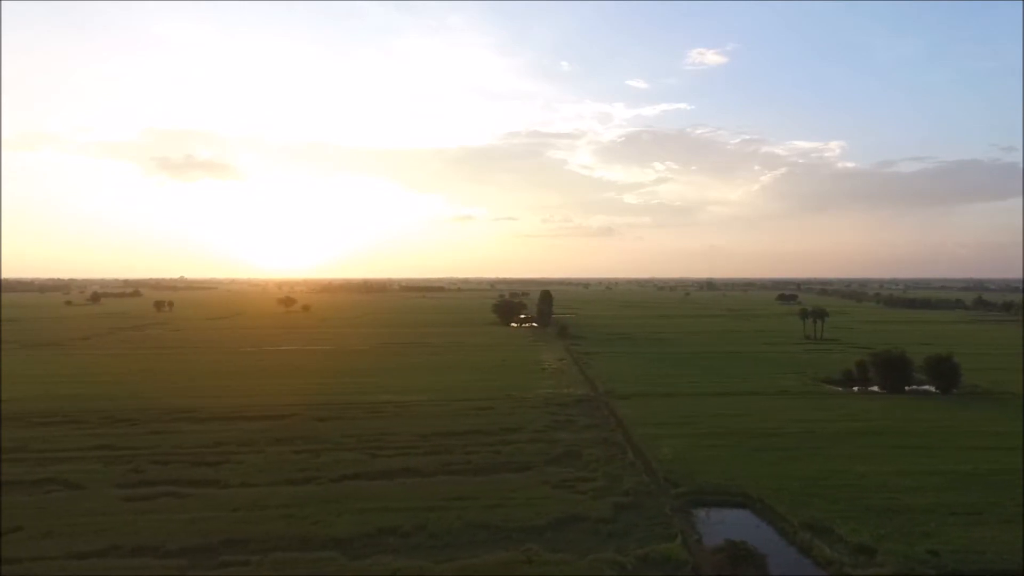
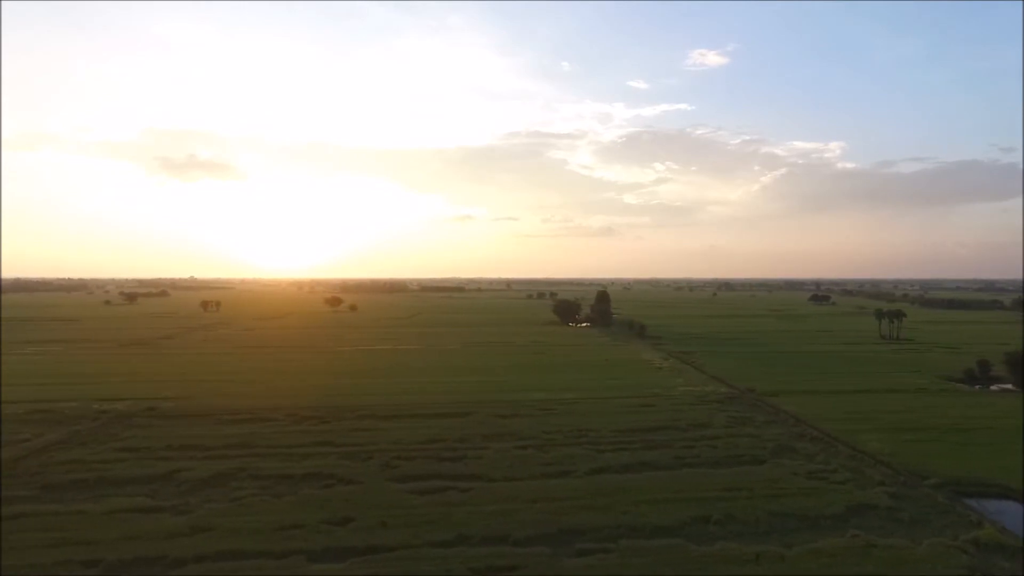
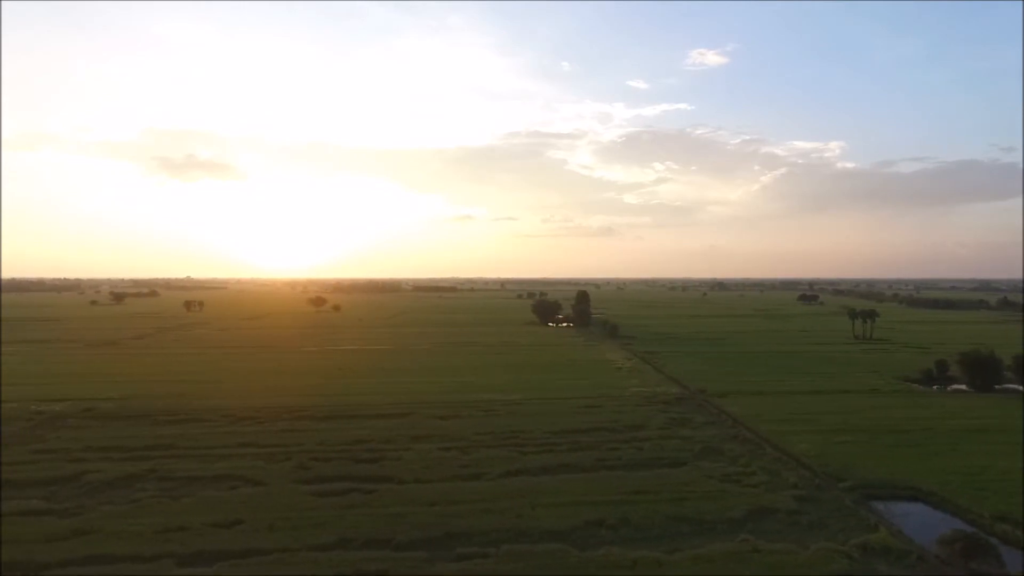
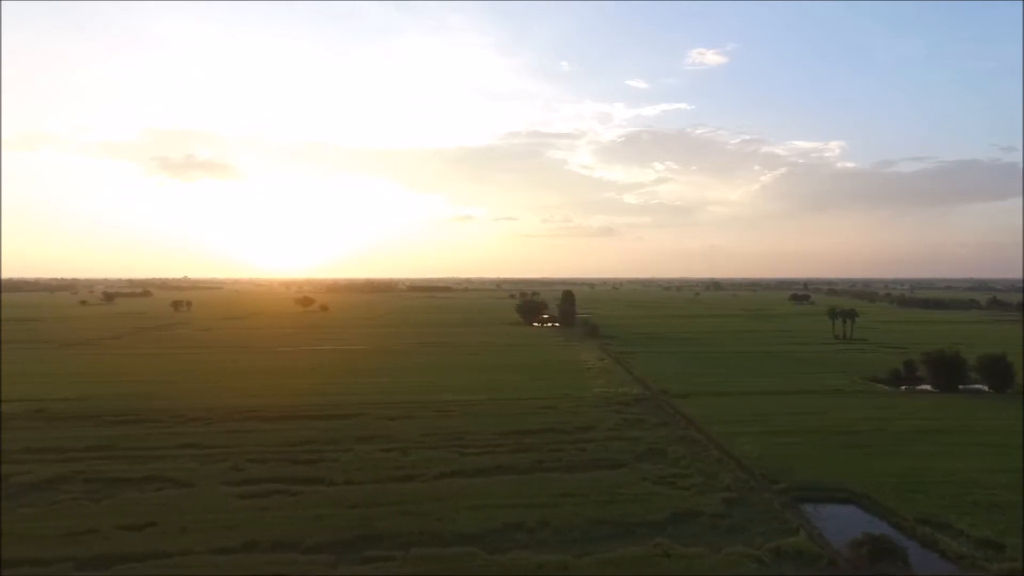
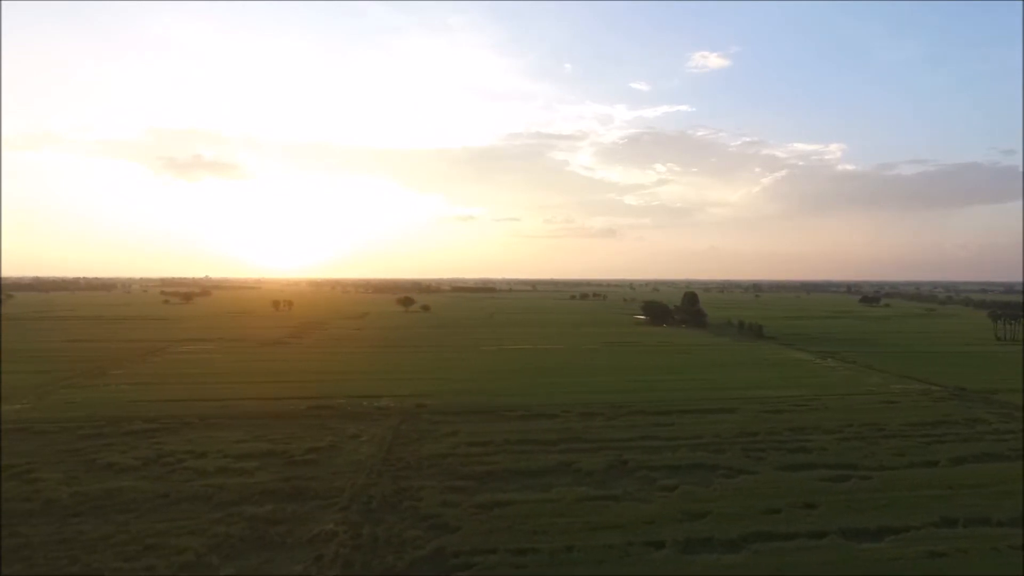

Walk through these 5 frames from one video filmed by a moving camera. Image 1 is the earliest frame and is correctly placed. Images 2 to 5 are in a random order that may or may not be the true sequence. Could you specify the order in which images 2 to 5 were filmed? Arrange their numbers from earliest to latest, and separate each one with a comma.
4, 3, 2, 5
